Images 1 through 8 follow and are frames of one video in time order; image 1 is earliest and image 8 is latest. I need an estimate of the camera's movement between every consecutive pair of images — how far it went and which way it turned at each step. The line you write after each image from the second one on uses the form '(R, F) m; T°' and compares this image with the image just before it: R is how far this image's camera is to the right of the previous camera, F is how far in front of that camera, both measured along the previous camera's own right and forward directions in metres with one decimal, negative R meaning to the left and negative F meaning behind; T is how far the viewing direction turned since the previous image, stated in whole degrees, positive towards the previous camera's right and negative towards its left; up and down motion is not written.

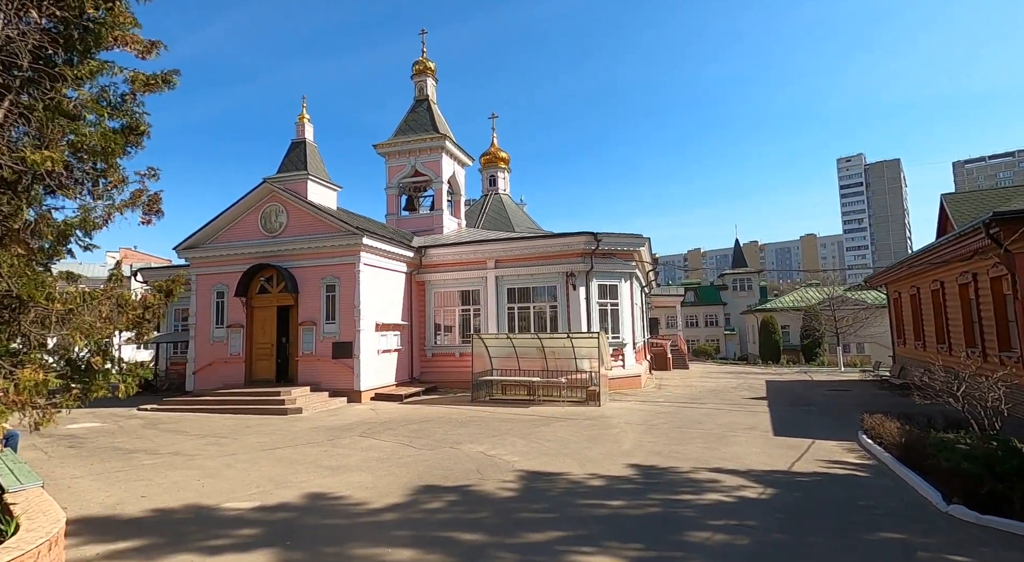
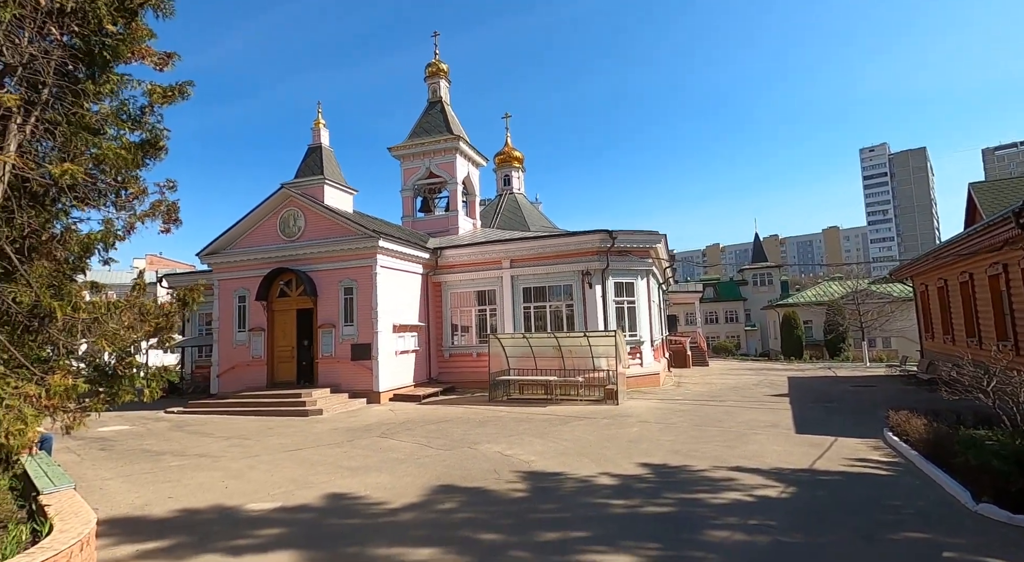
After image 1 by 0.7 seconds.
(+0.1, -0.1) m; -2°
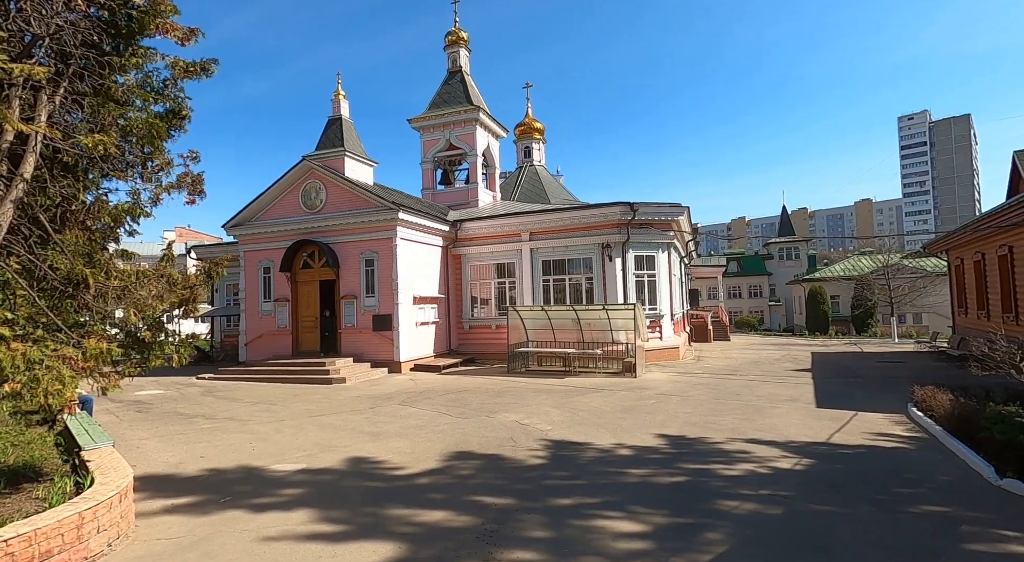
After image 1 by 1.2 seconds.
(+0.1, 0.0) m; -2°
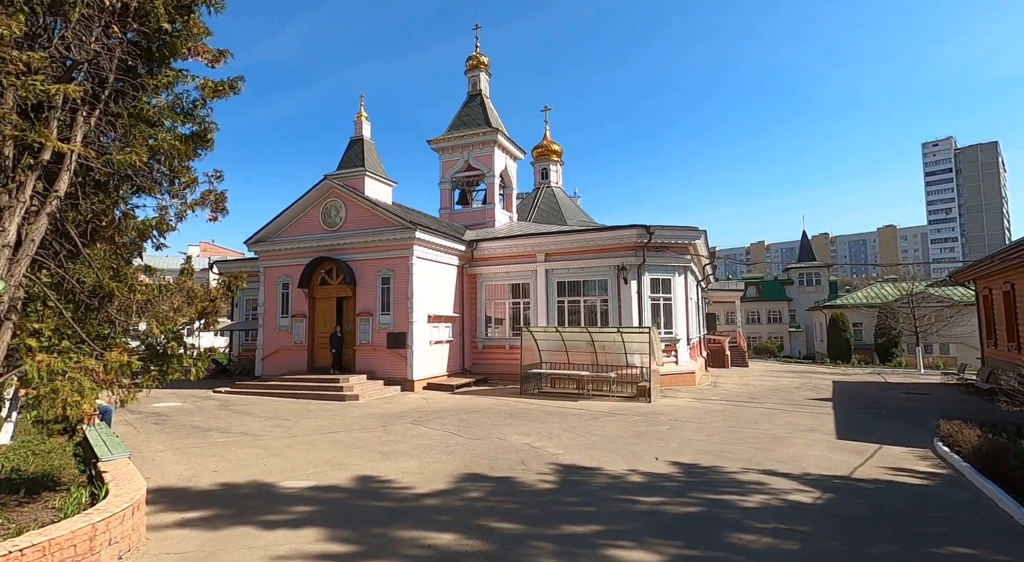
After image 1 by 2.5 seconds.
(0.0, 0.0) m; -2°
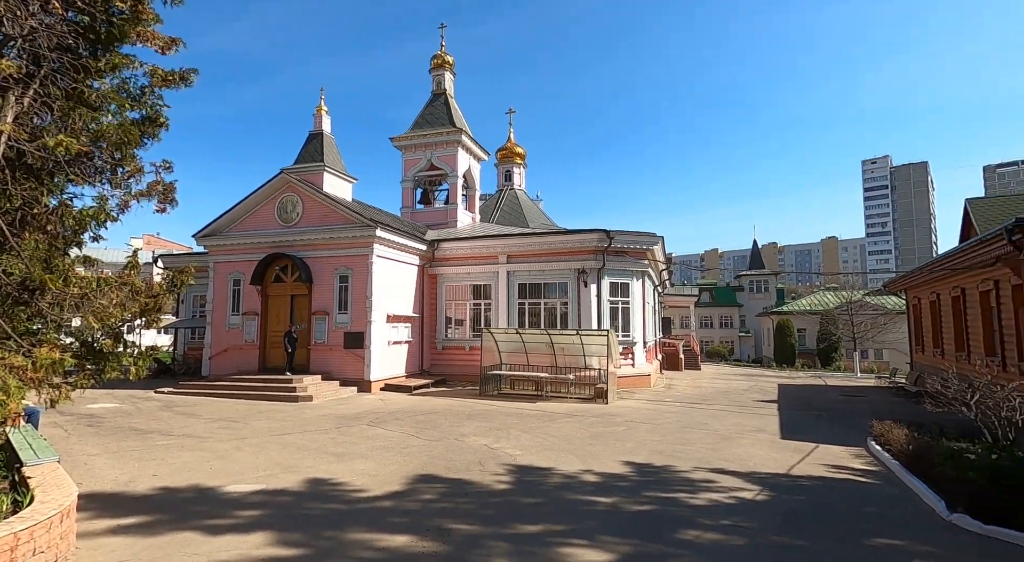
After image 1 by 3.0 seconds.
(-0.1, +0.1) m; +4°
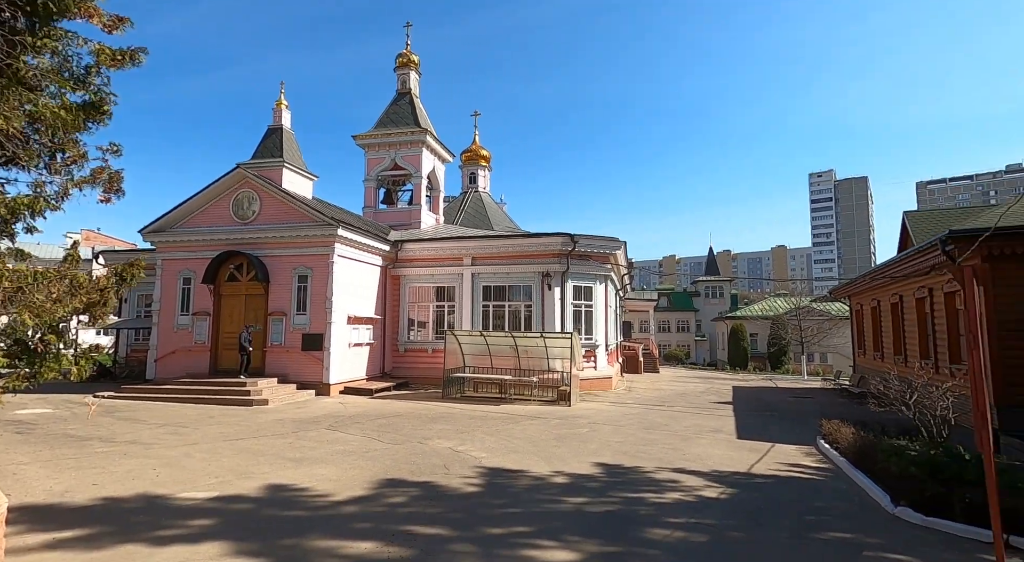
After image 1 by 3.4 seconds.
(-0.1, +0.1) m; +4°
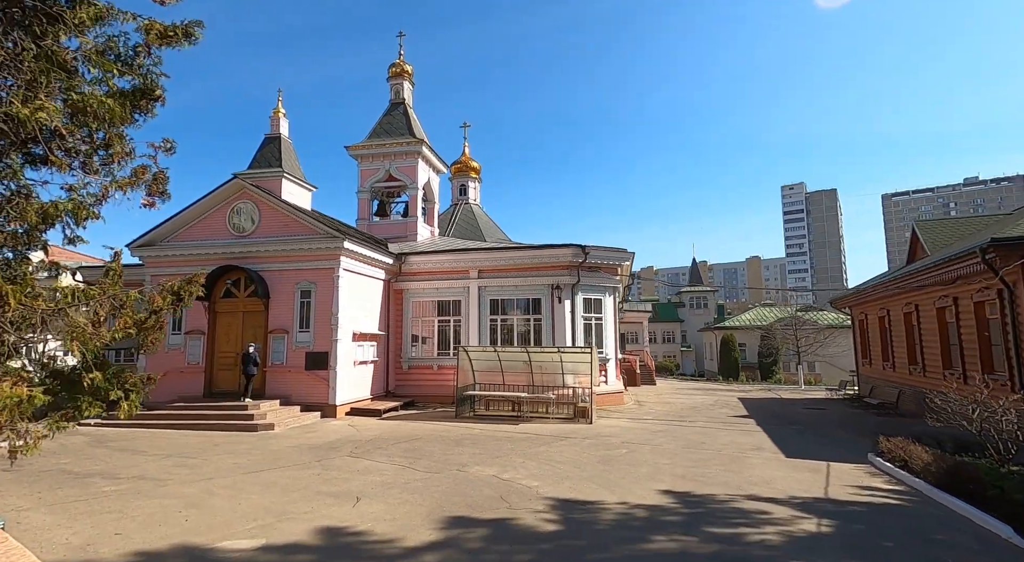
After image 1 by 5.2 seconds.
(-0.9, +0.6) m; +3°
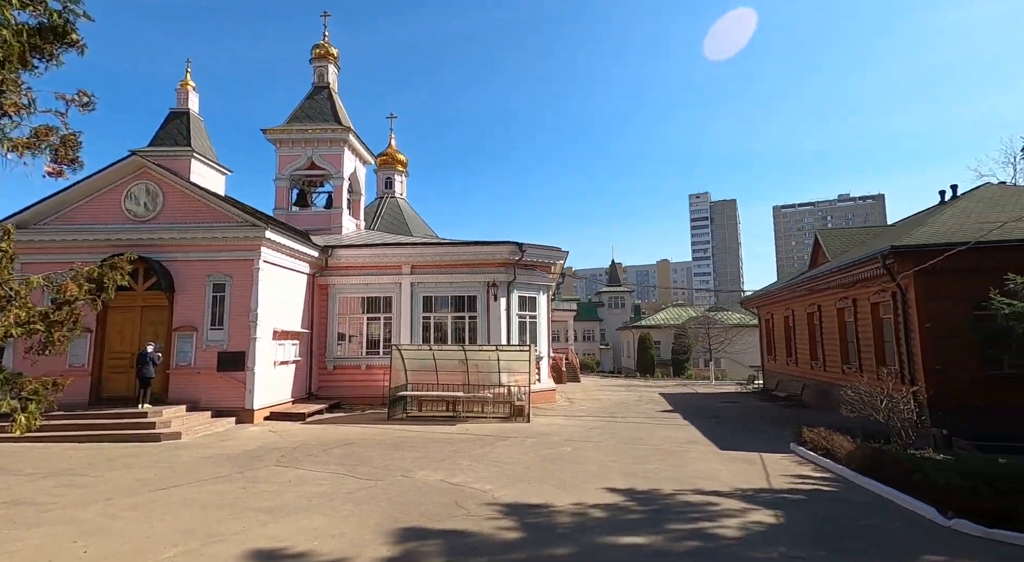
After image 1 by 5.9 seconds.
(-0.4, +0.4) m; +8°
